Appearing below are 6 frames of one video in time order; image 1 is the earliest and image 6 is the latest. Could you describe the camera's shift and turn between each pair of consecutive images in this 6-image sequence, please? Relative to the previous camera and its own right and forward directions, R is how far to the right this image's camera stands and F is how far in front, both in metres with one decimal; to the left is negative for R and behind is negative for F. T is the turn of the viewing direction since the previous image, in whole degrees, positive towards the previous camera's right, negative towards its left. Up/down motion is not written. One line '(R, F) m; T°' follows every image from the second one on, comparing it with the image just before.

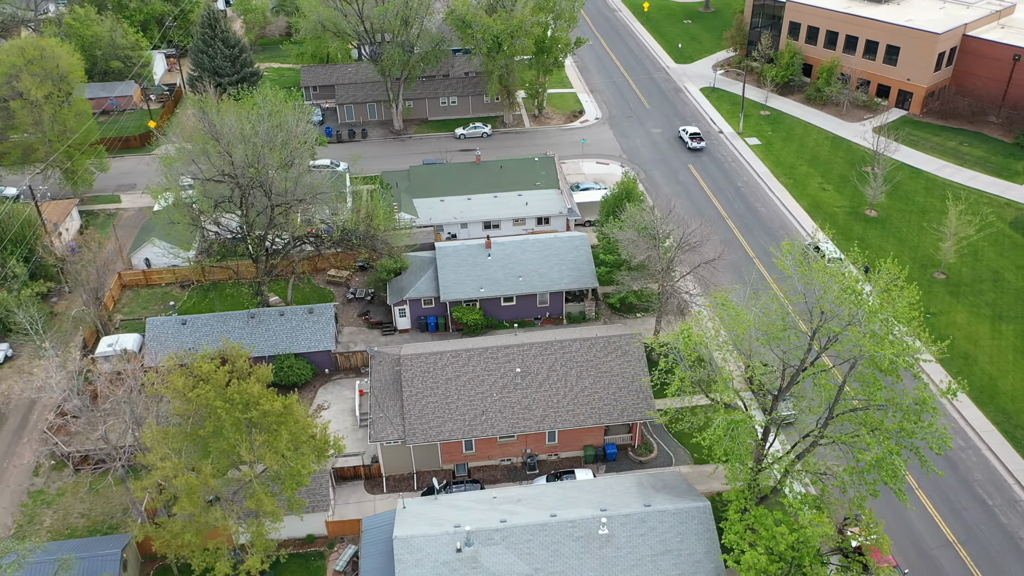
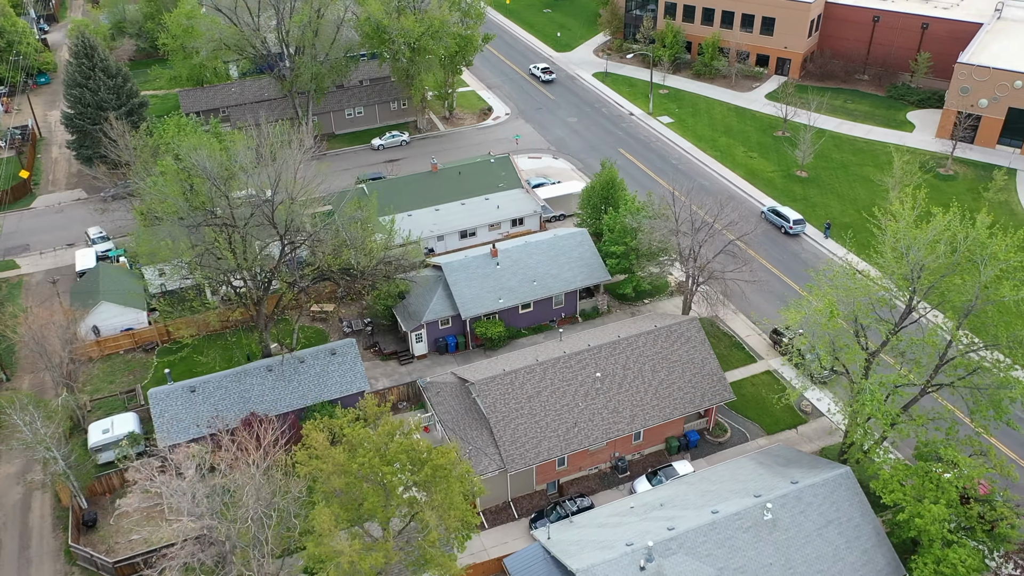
(-9.5, +2.4) m; +13°
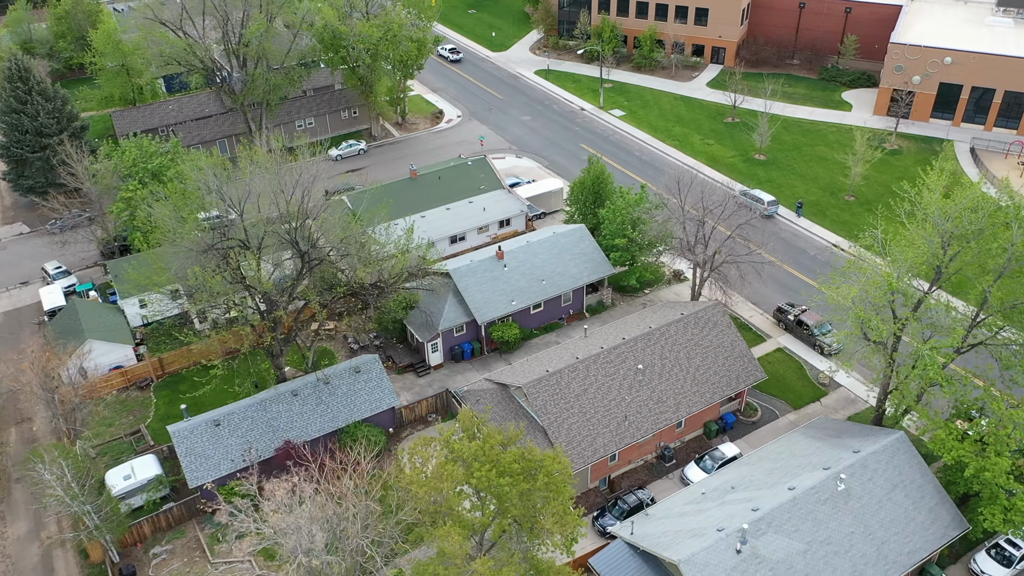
(-5.1, +0.7) m; +7°
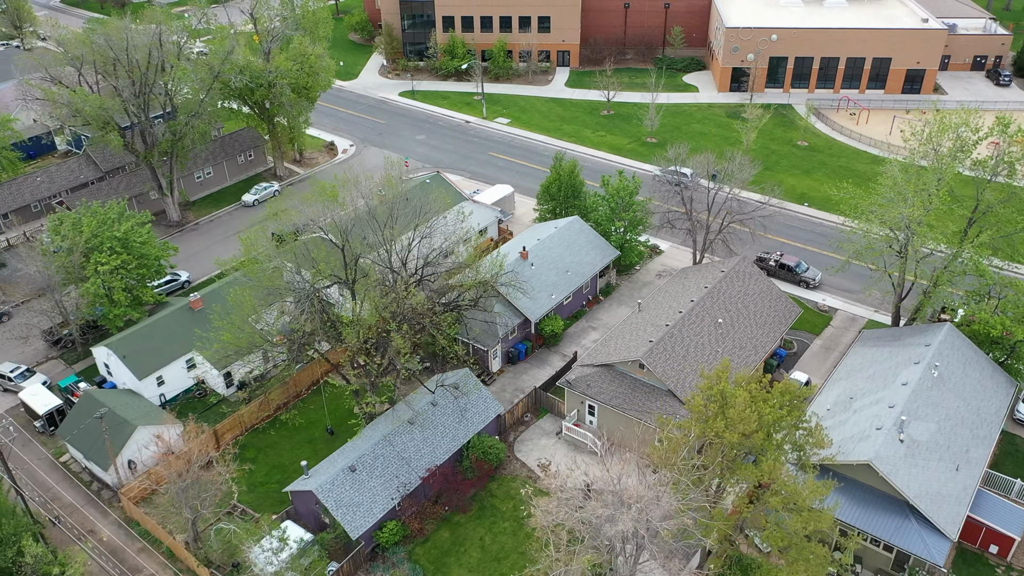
(-13.4, +0.8) m; +18°
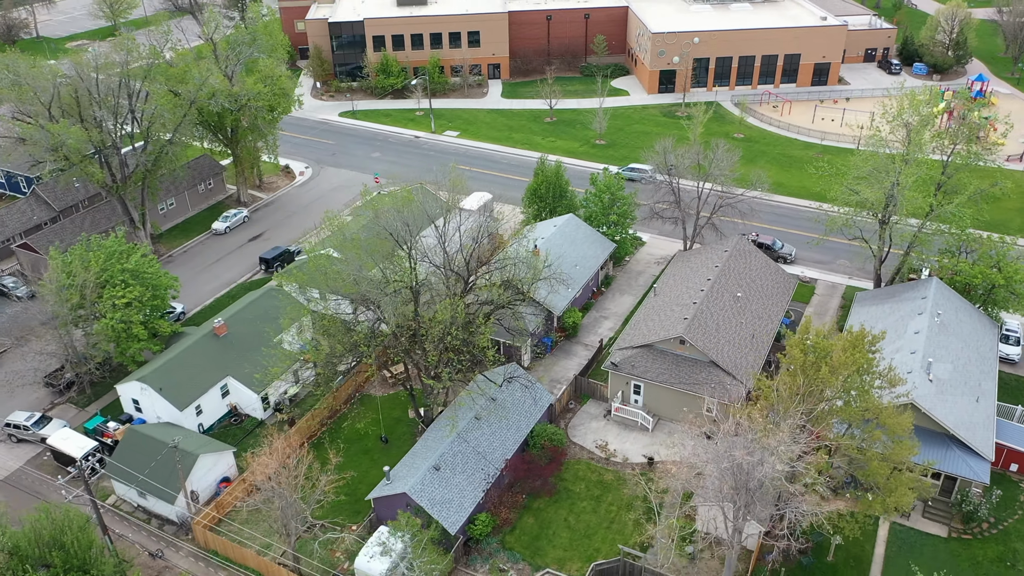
(-6.8, -0.8) m; +8°
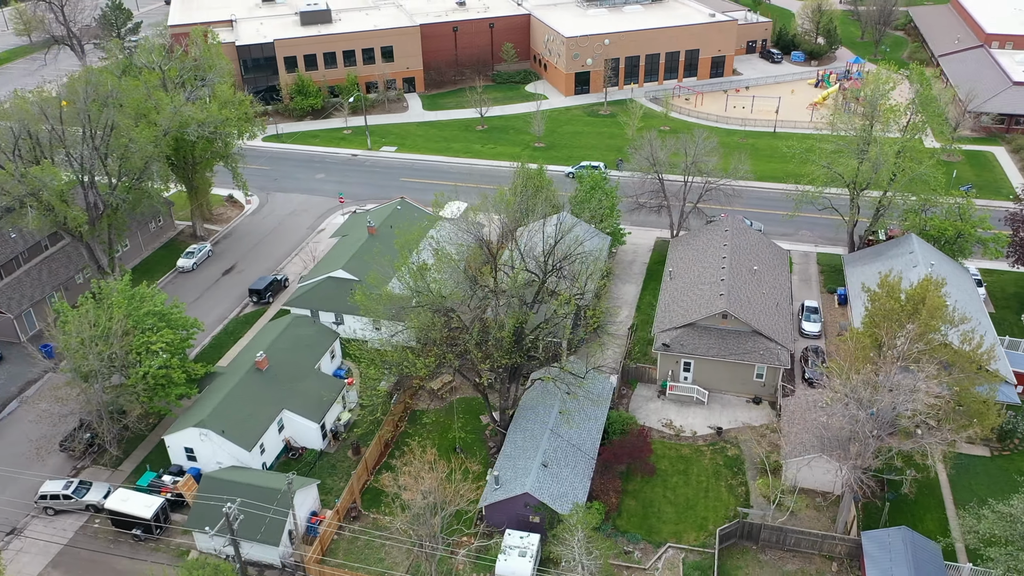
(-8.9, +0.2) m; +11°
